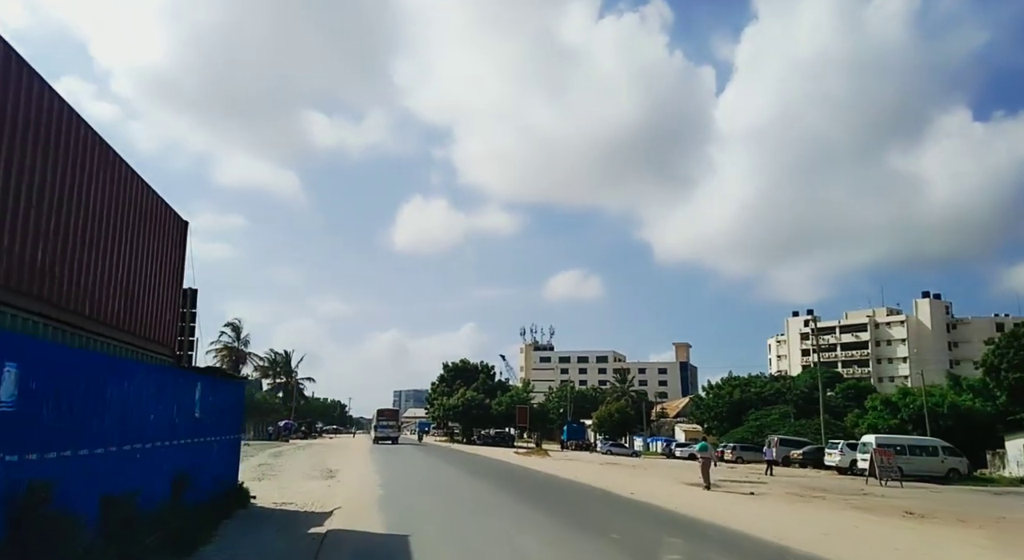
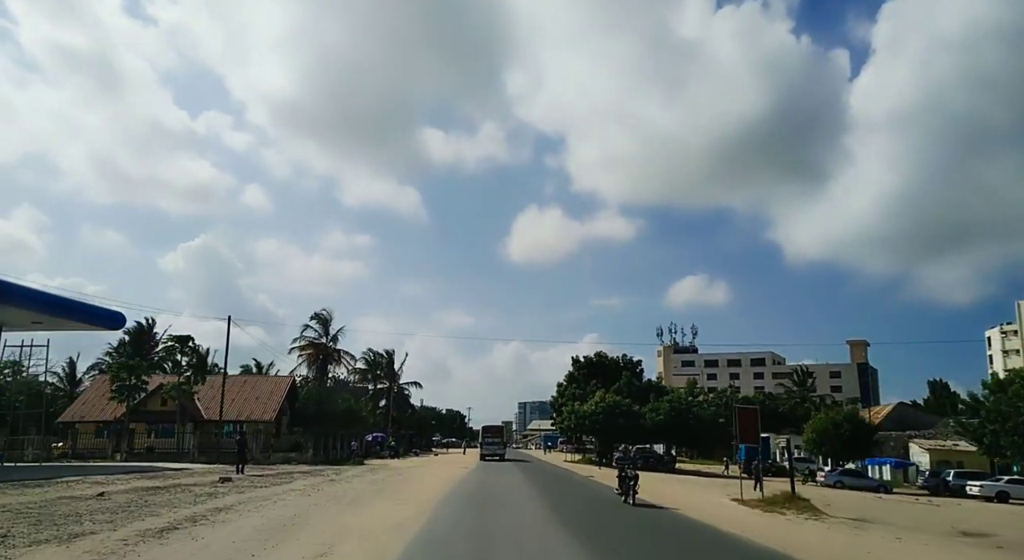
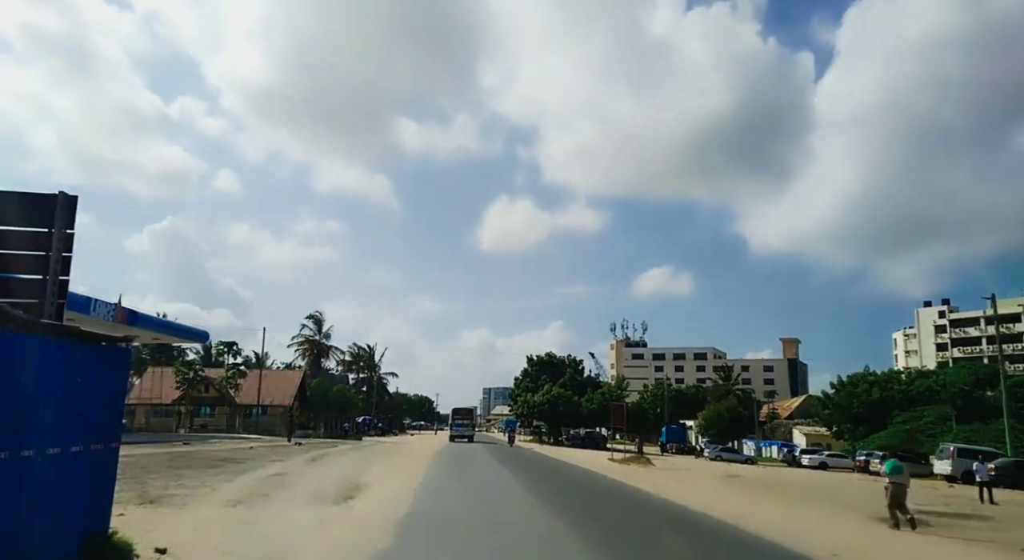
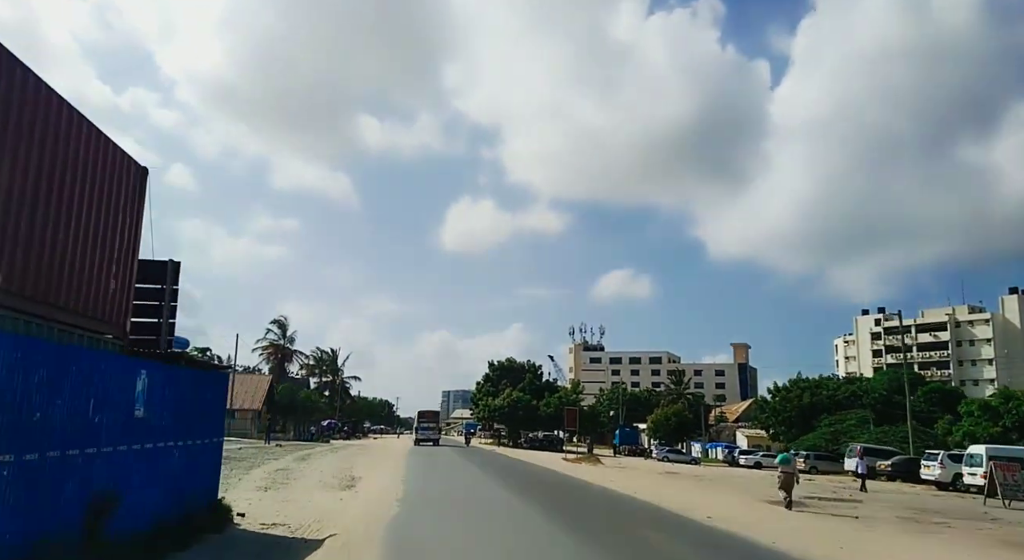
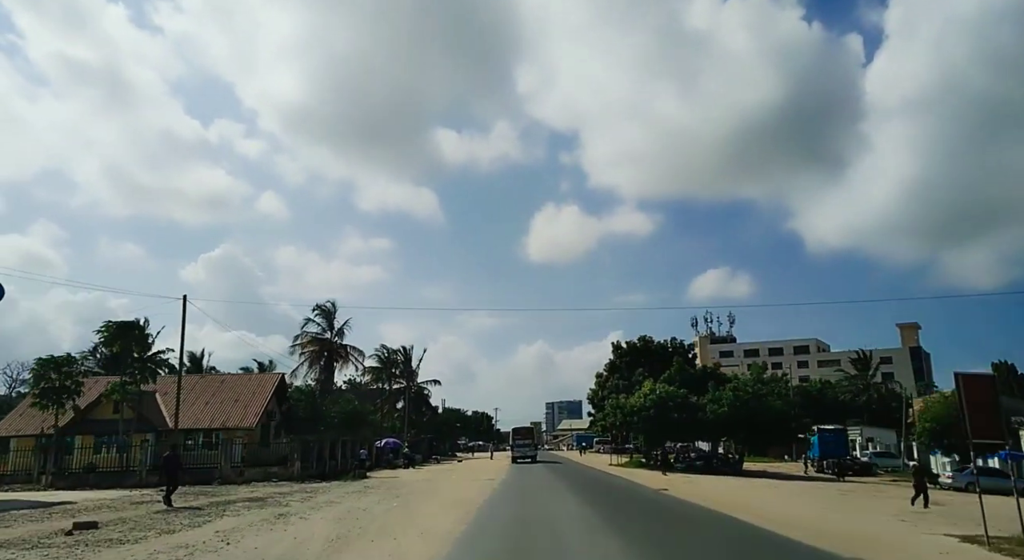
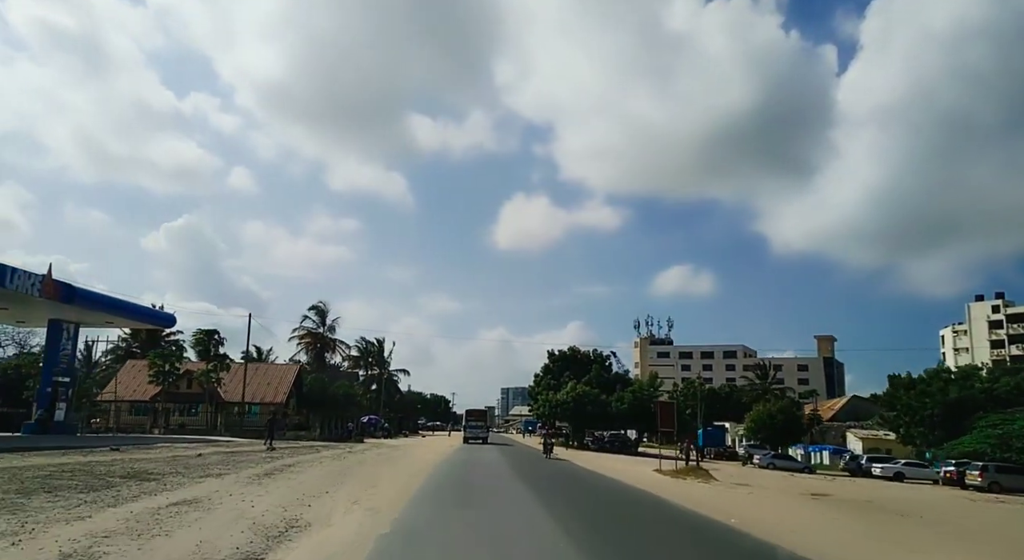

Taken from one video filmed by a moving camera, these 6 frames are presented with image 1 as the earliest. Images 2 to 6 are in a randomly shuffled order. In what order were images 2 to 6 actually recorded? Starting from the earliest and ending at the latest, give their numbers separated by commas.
4, 3, 6, 2, 5
